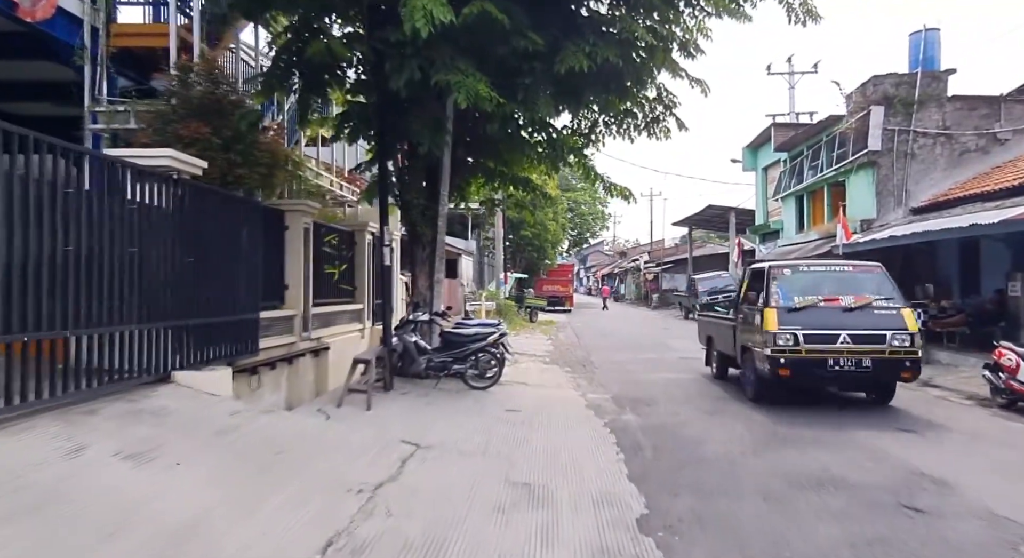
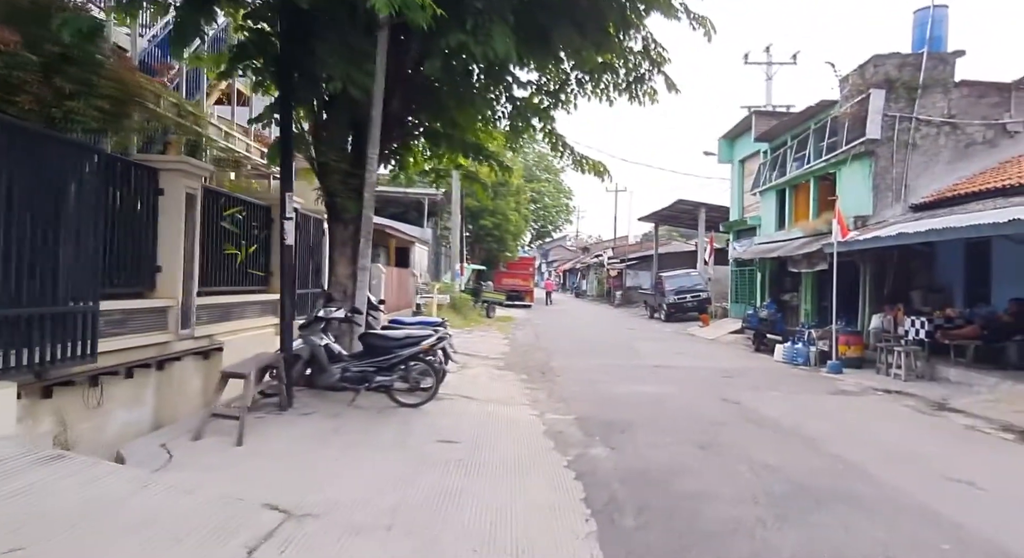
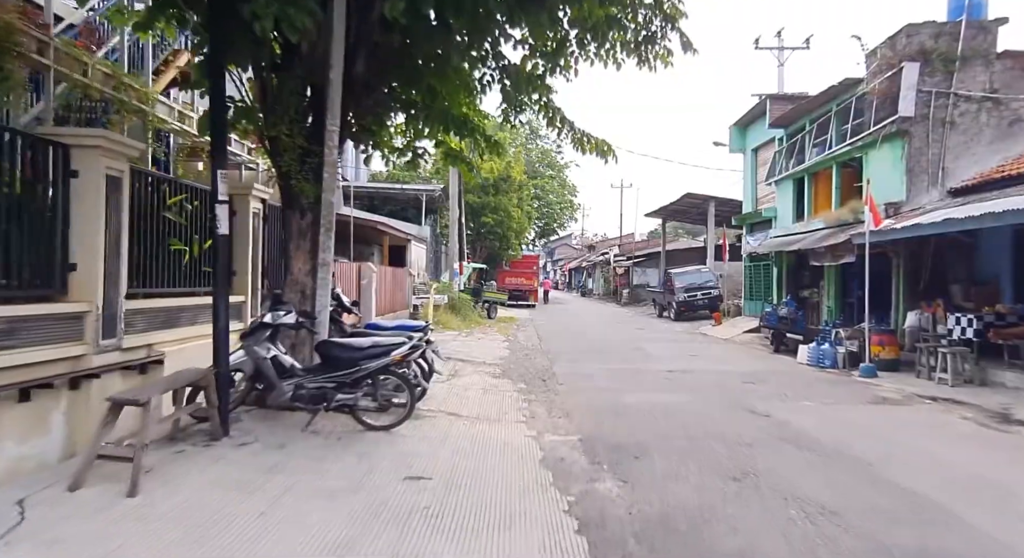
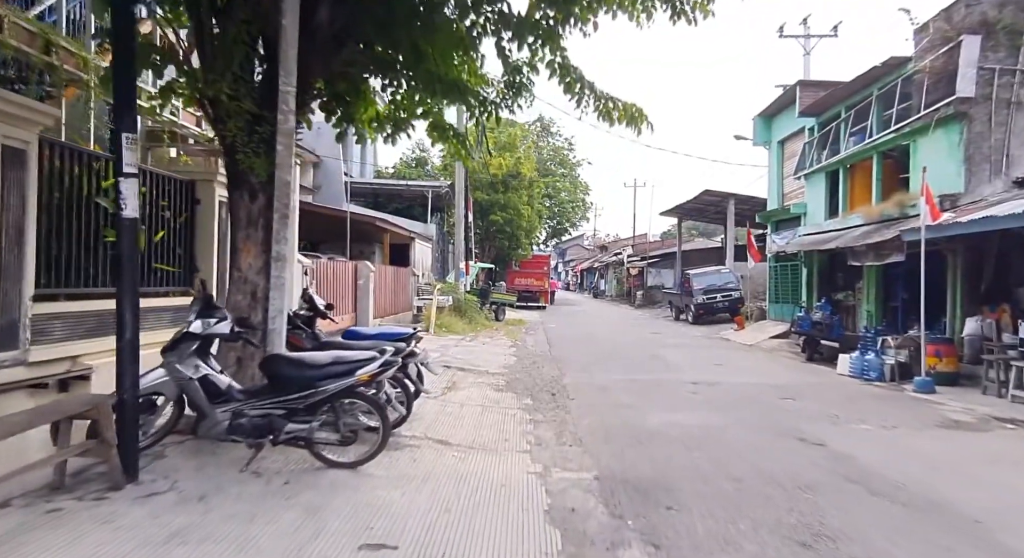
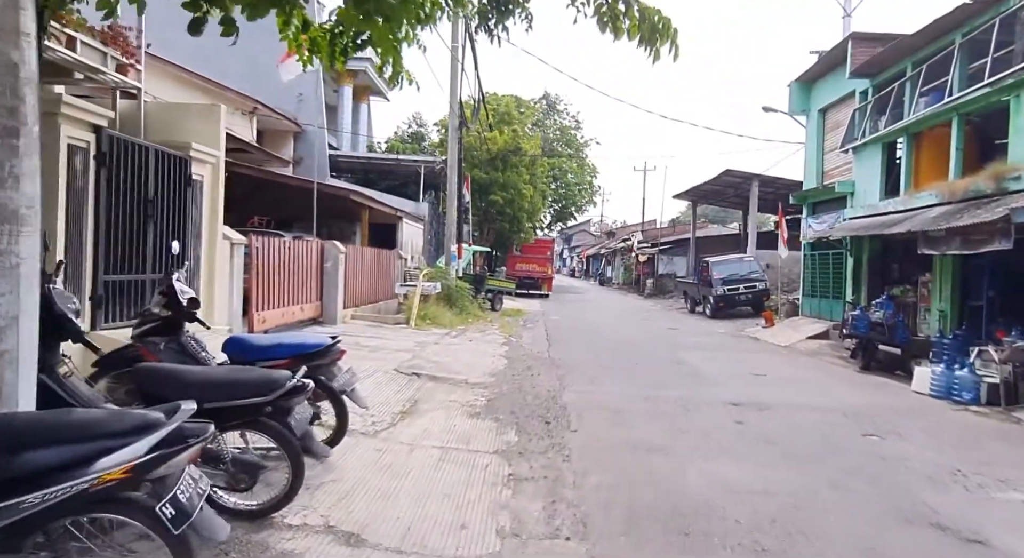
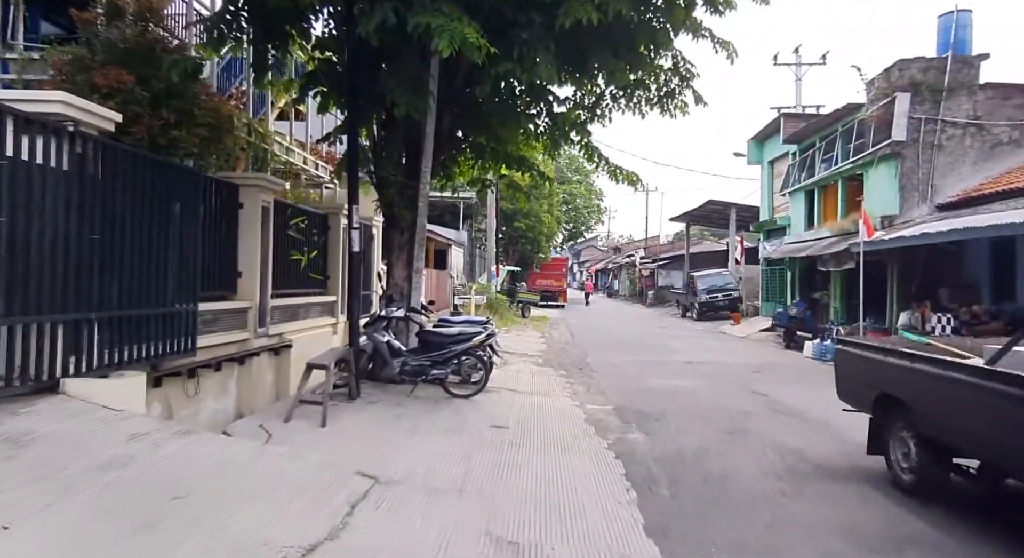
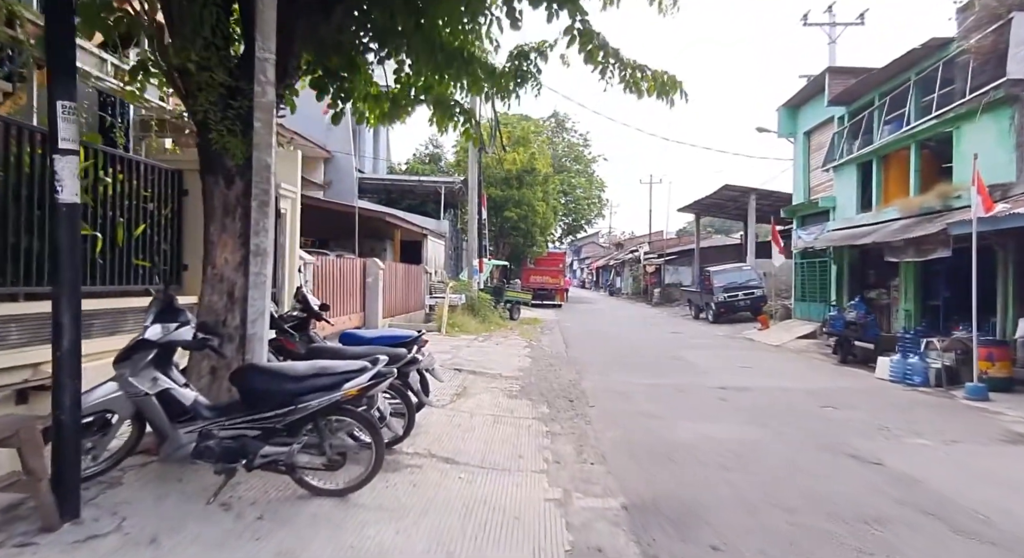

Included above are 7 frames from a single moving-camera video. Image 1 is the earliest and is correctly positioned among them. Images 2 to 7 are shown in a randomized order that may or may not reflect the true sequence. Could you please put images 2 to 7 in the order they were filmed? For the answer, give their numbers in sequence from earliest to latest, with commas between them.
6, 2, 3, 4, 7, 5
